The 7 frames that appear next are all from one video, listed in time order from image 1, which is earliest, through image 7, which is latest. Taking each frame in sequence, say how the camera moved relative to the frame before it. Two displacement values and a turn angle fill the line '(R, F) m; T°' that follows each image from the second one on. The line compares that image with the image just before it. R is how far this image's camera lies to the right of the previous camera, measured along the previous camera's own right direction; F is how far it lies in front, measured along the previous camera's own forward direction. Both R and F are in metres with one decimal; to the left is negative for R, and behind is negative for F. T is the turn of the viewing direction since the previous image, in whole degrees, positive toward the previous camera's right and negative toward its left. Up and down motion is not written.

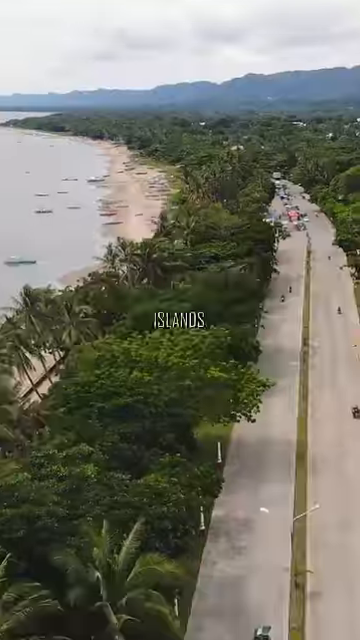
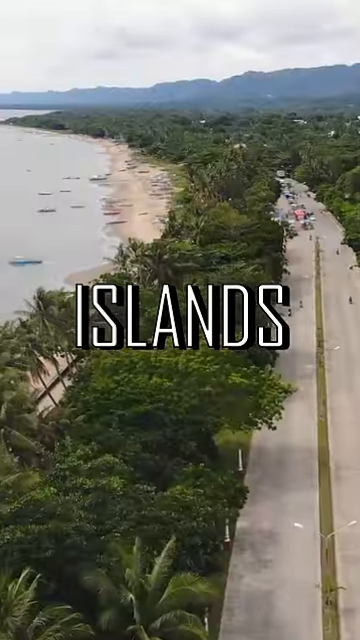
(-0.8, +0.9) m; 0°
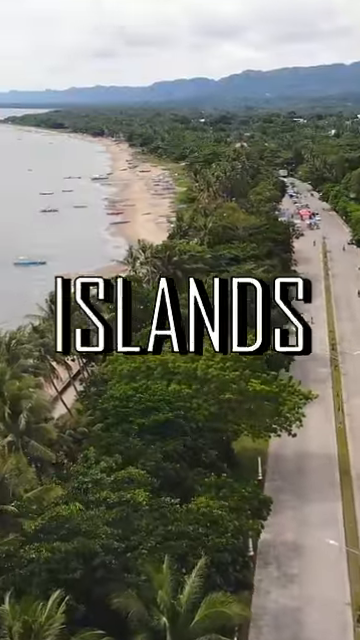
(-0.8, +0.8) m; 0°
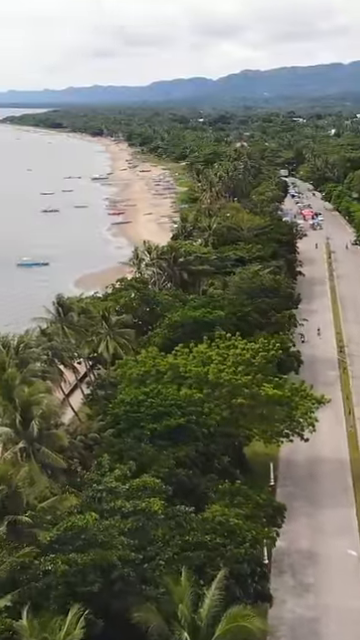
(-0.5, +0.5) m; 0°
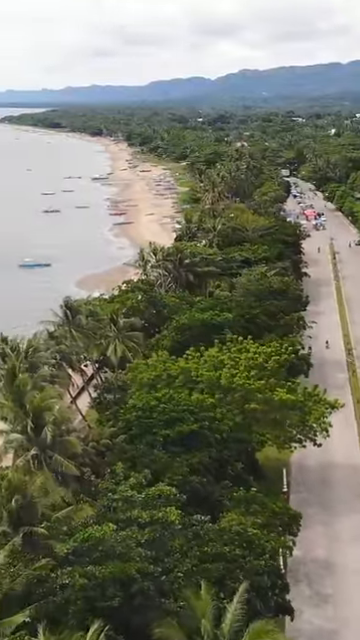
(-0.5, +0.5) m; 0°
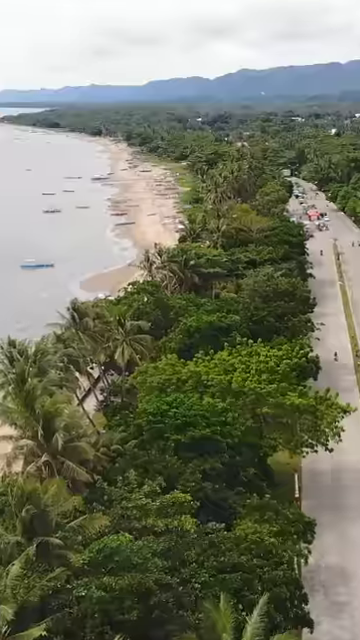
(-0.4, +0.5) m; 0°
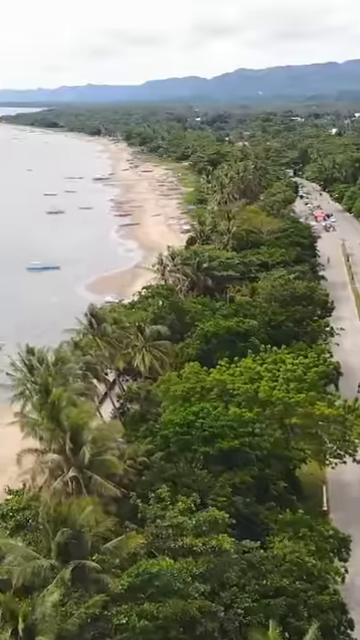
(-1.0, +1.0) m; 0°
